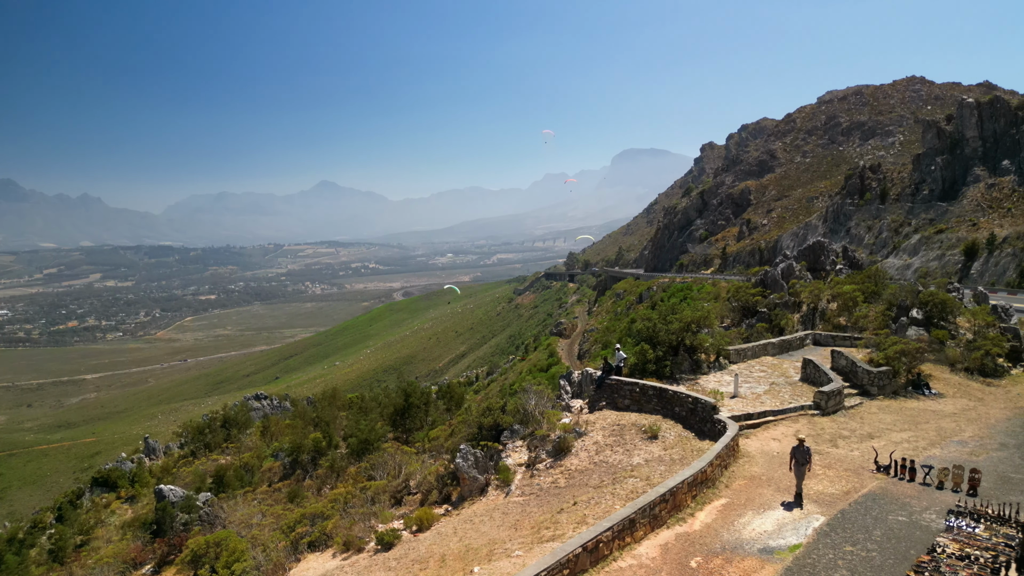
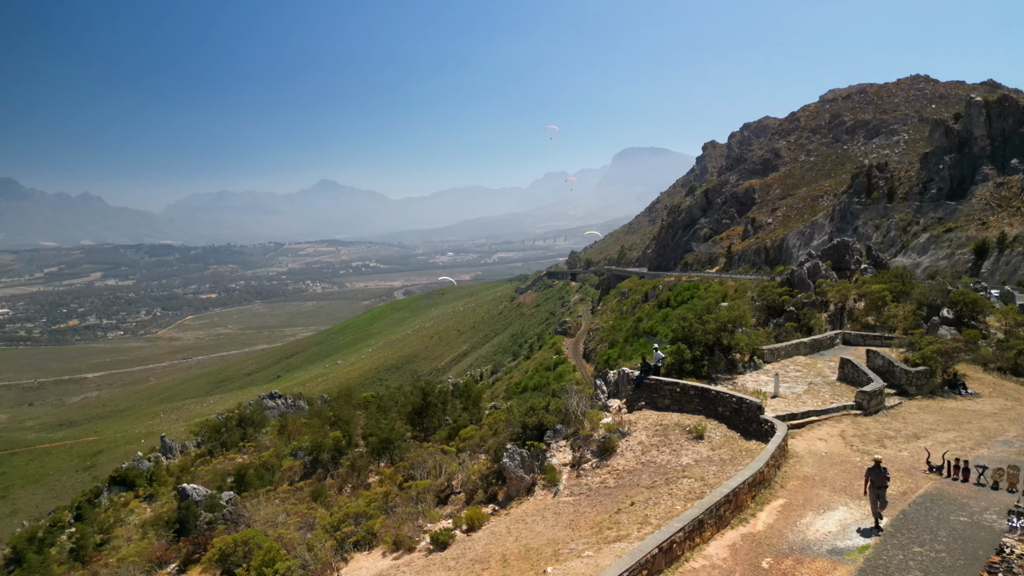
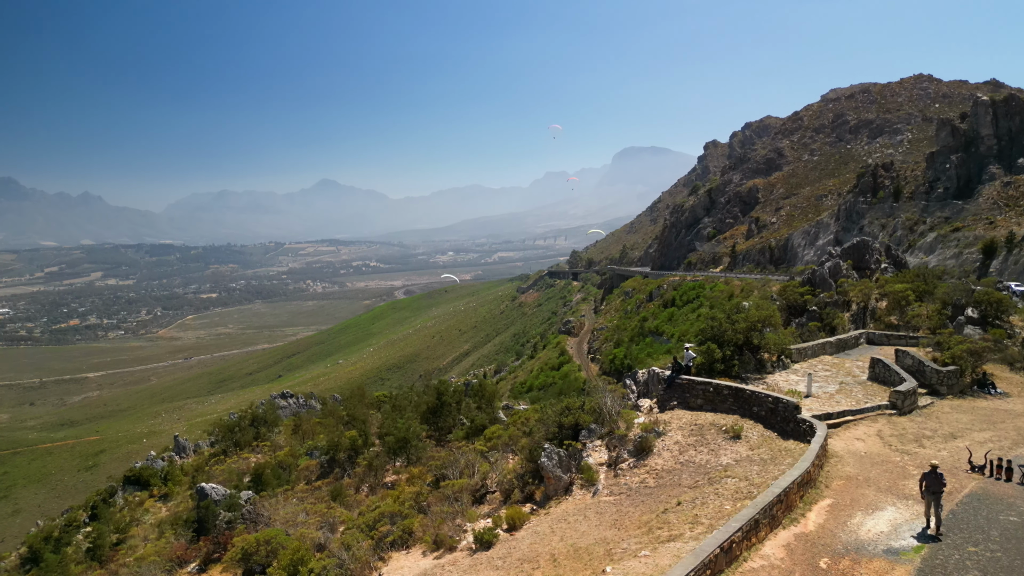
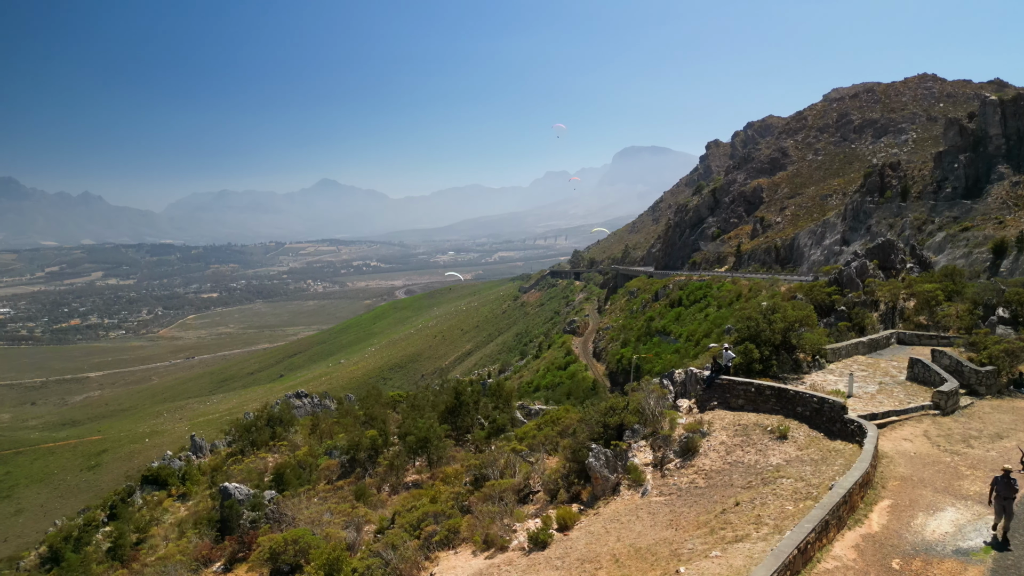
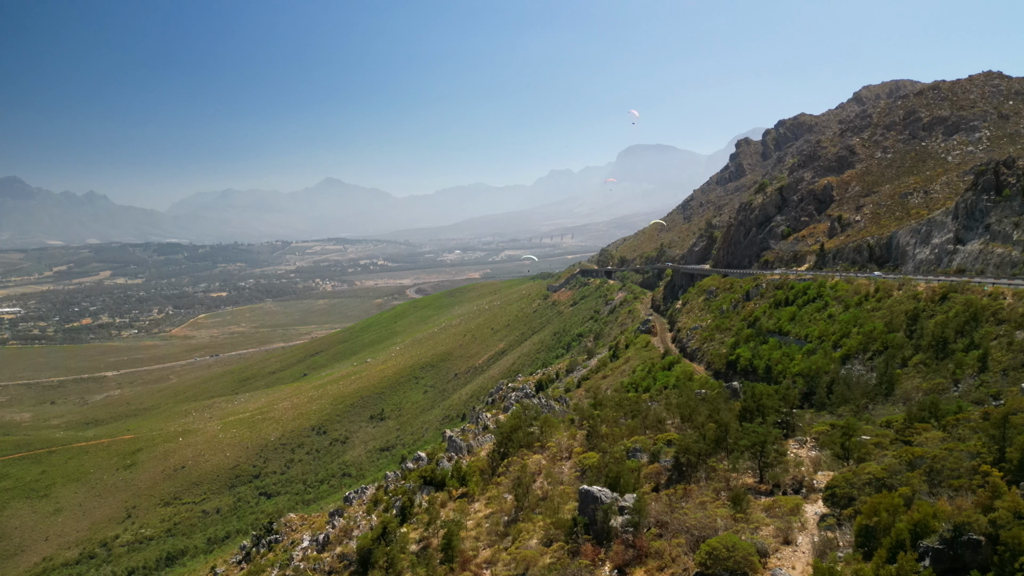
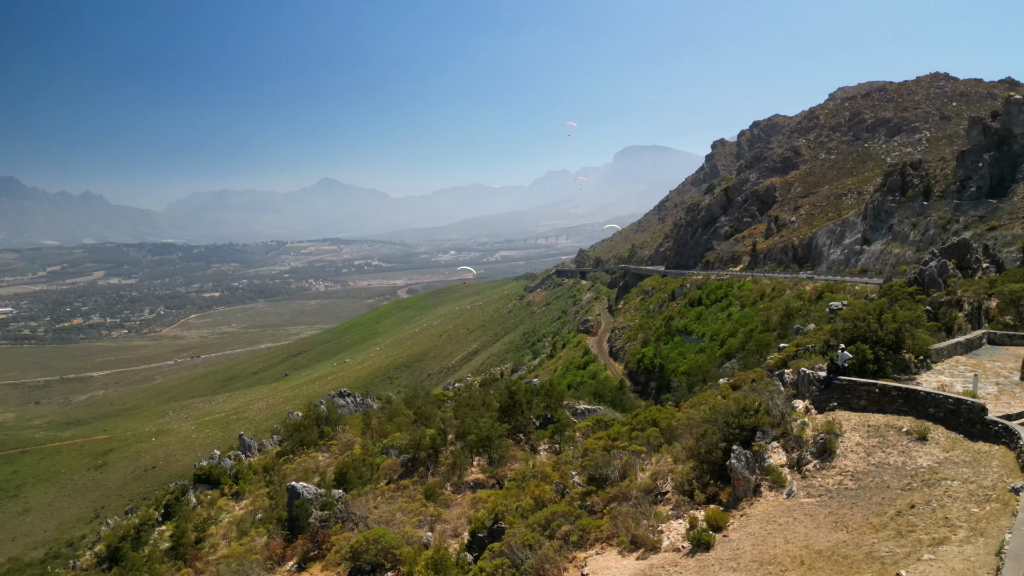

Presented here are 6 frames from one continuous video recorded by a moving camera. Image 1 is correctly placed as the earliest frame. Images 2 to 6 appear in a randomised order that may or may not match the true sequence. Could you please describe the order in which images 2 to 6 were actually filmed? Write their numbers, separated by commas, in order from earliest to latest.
2, 3, 4, 6, 5
